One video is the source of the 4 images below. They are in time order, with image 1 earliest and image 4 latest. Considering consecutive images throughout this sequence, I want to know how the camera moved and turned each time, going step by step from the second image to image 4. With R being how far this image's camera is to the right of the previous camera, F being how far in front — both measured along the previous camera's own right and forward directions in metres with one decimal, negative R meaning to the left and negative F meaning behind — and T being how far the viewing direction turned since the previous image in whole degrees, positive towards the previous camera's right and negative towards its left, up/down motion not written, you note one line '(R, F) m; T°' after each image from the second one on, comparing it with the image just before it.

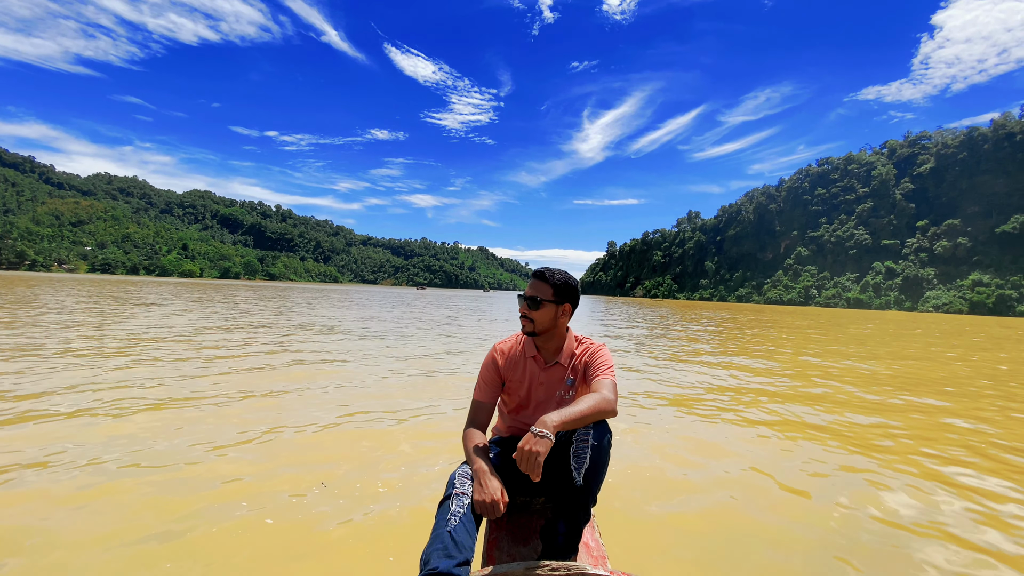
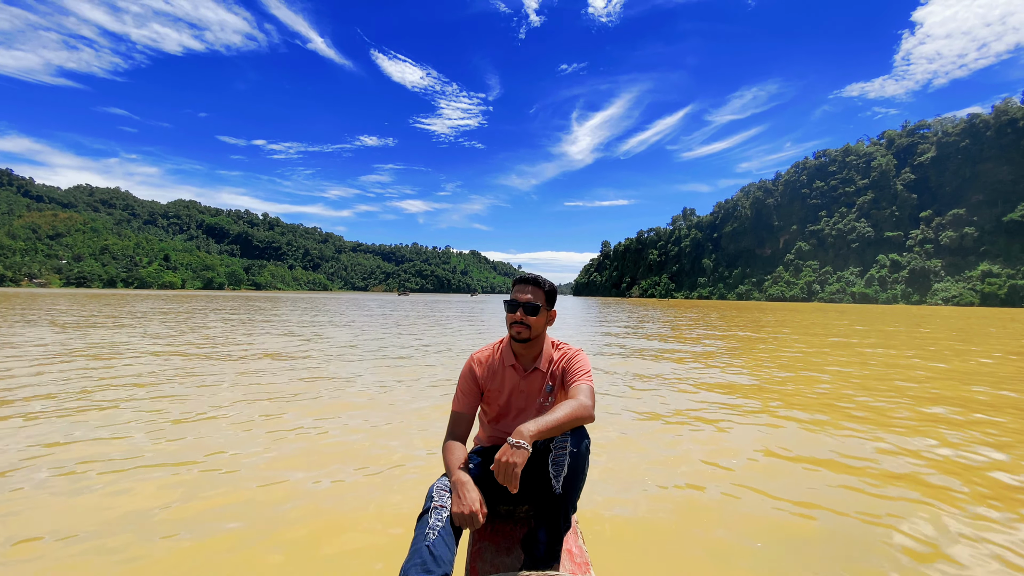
(0.0, +0.9) m; +1°
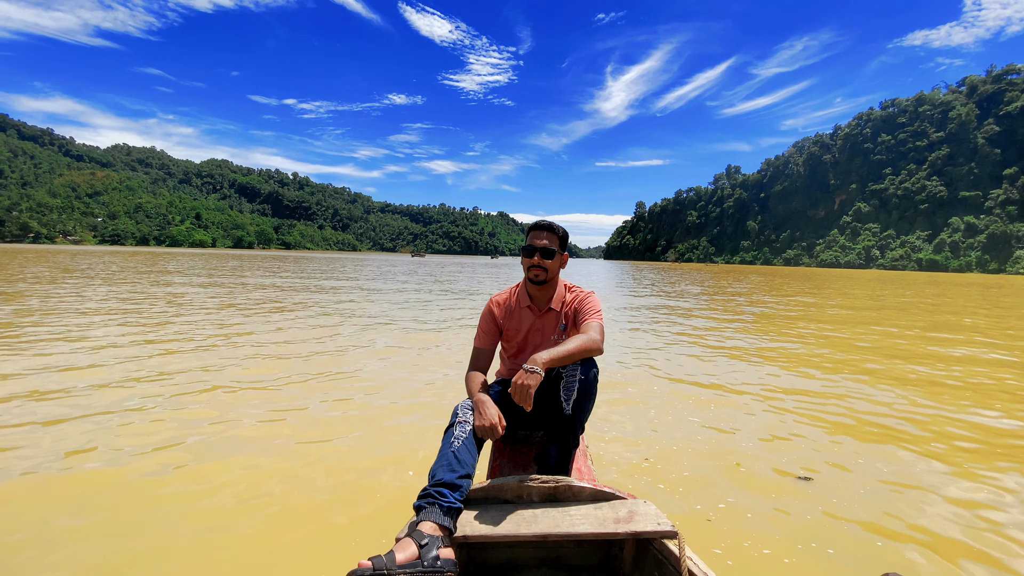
(0.0, +1.0) m; -3°
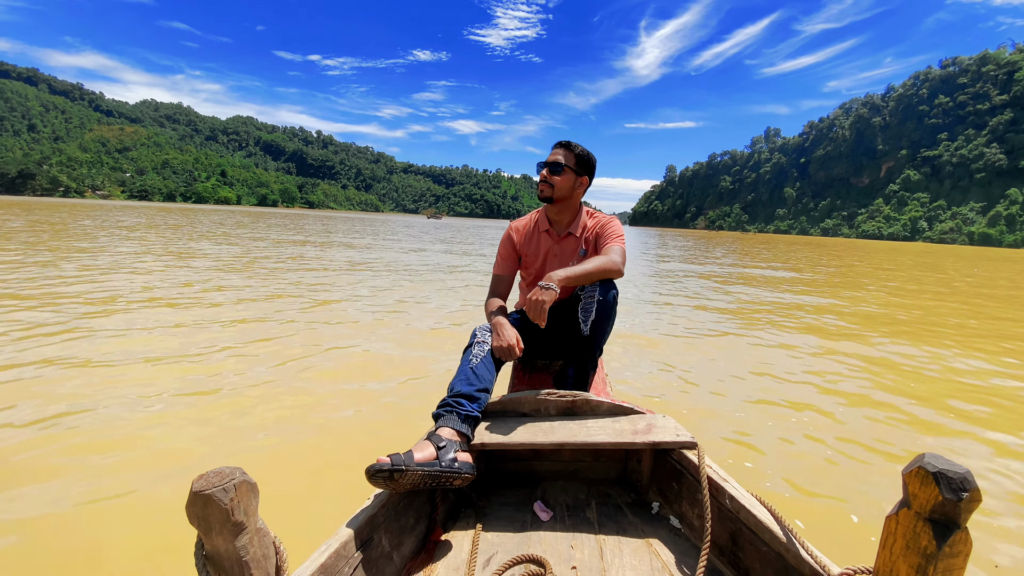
(0.0, +0.4) m; -3°
